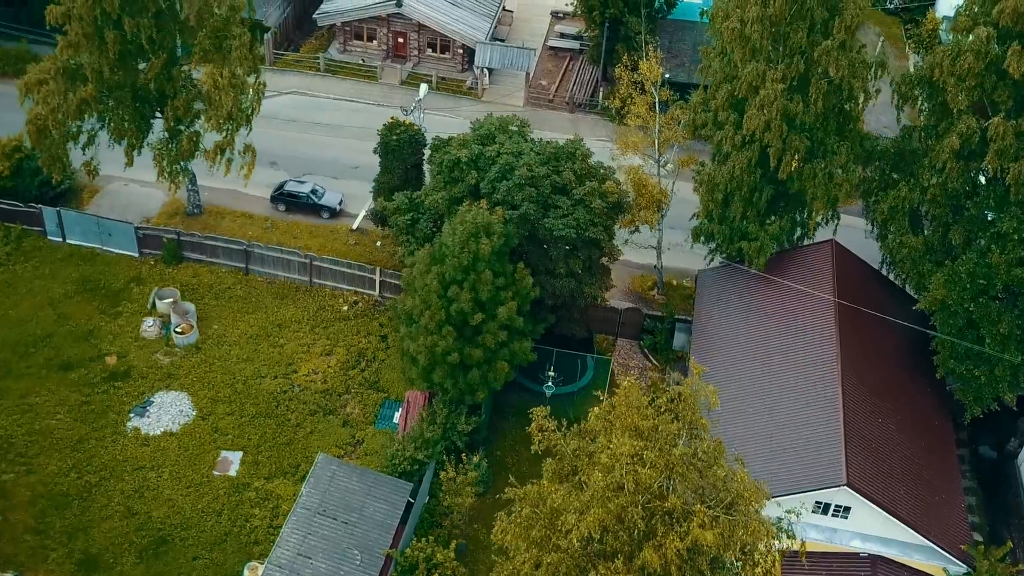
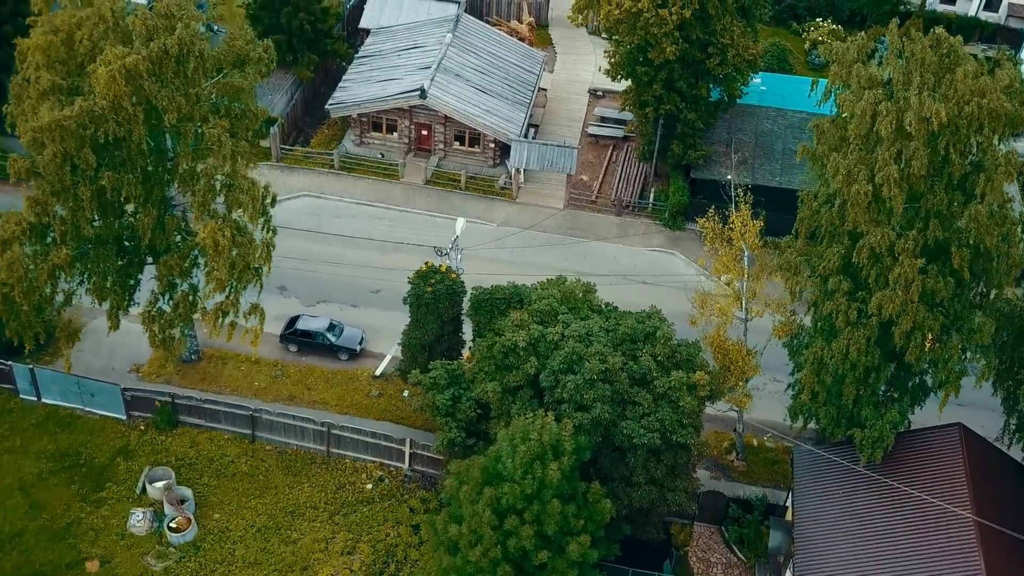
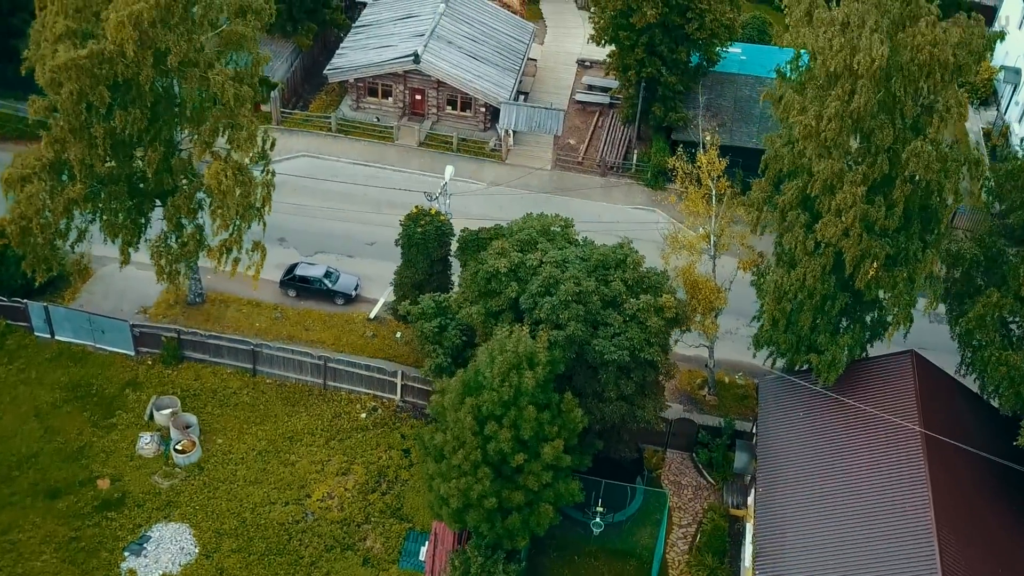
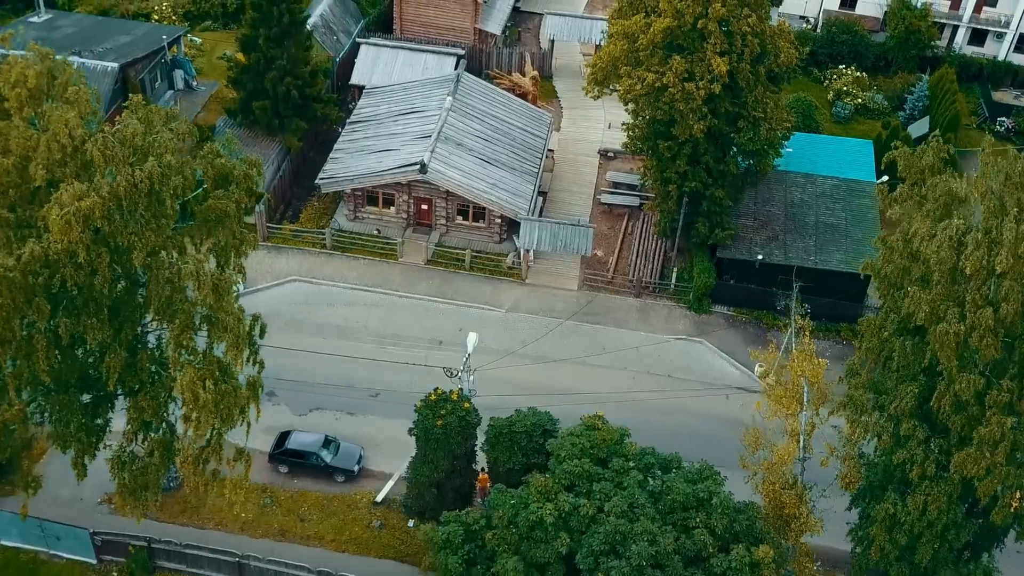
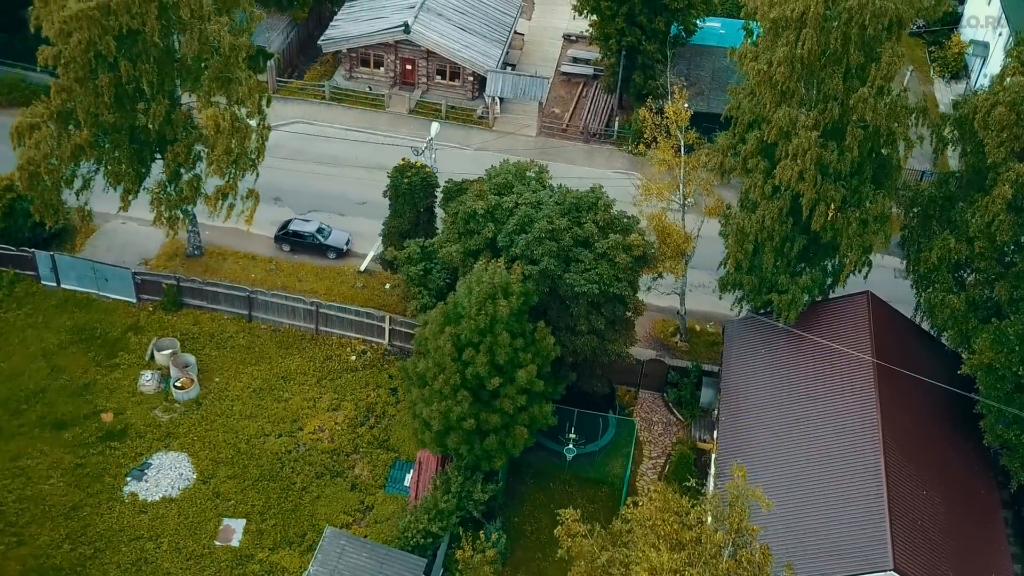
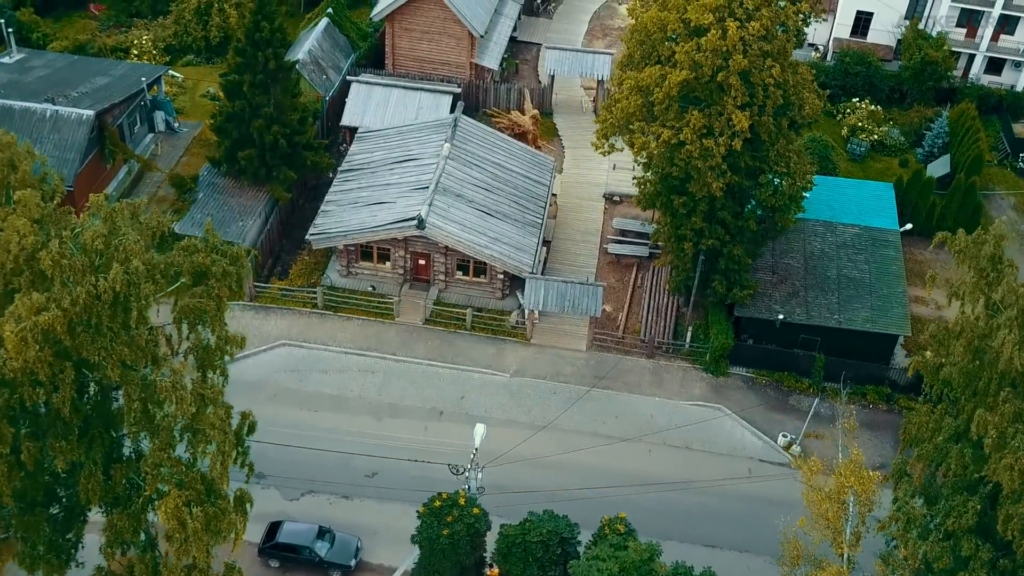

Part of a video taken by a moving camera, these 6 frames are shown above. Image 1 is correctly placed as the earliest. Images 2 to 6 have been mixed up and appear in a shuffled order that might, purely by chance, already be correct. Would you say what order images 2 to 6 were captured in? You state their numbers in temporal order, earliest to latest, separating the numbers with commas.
5, 3, 2, 4, 6
